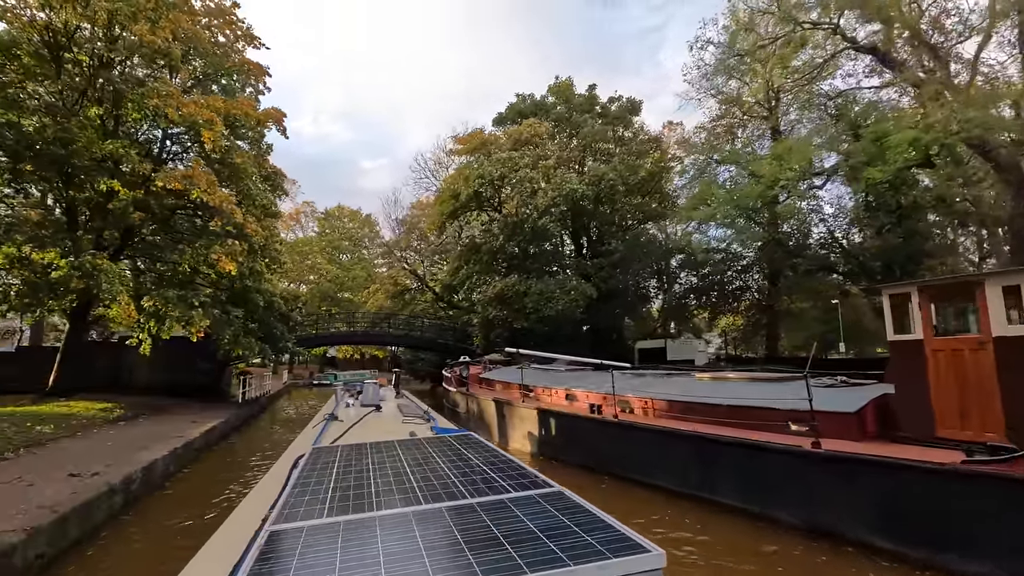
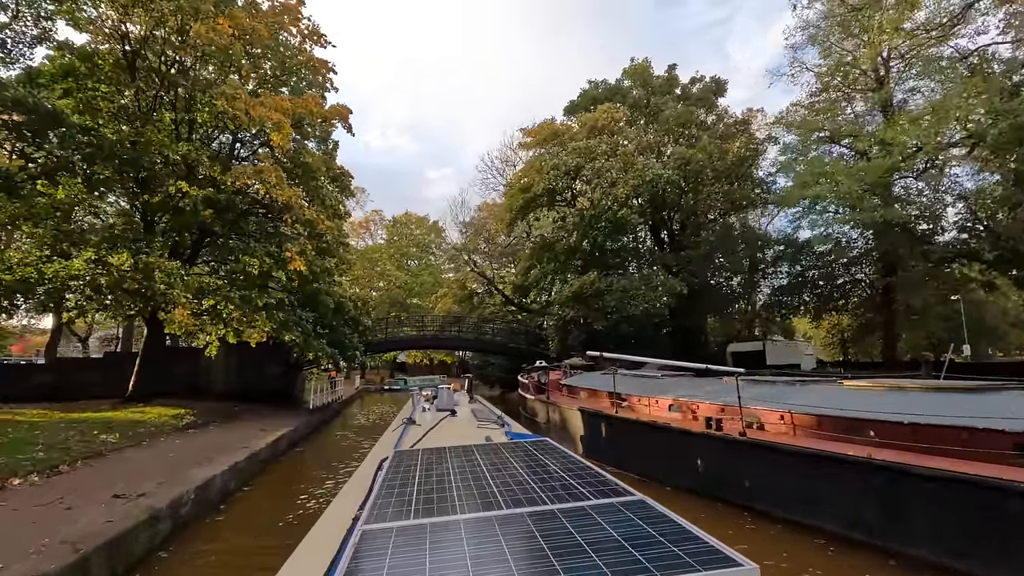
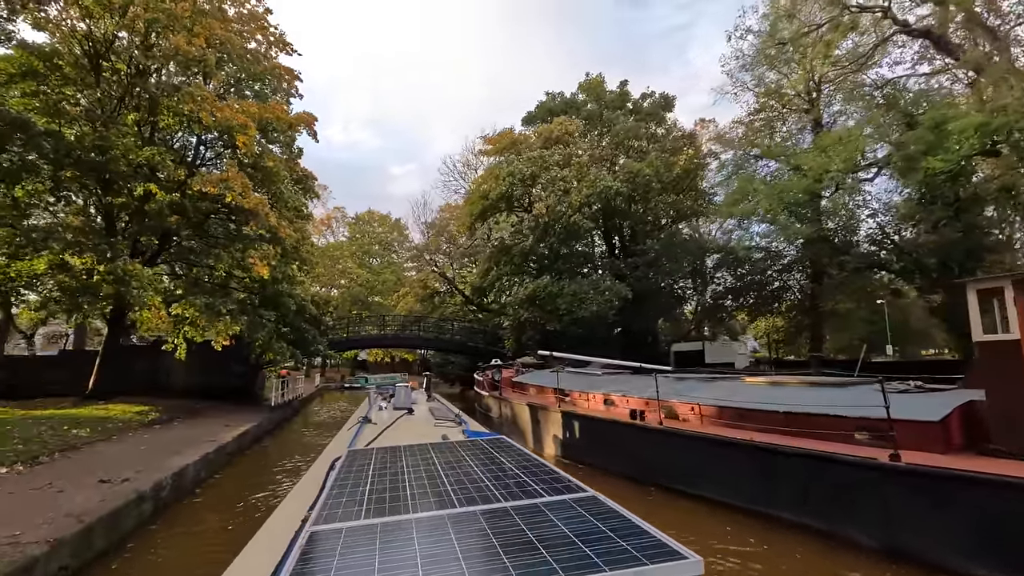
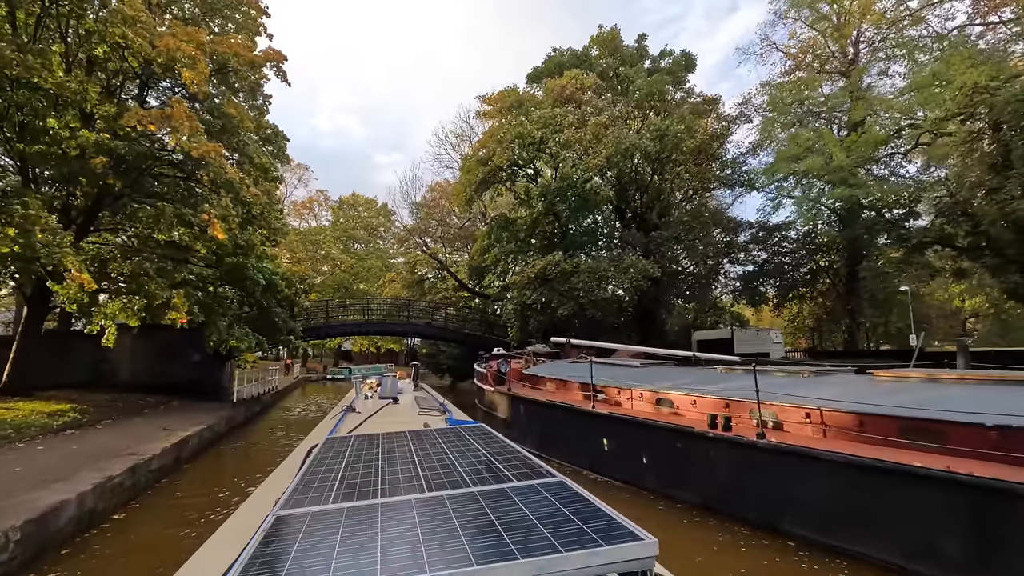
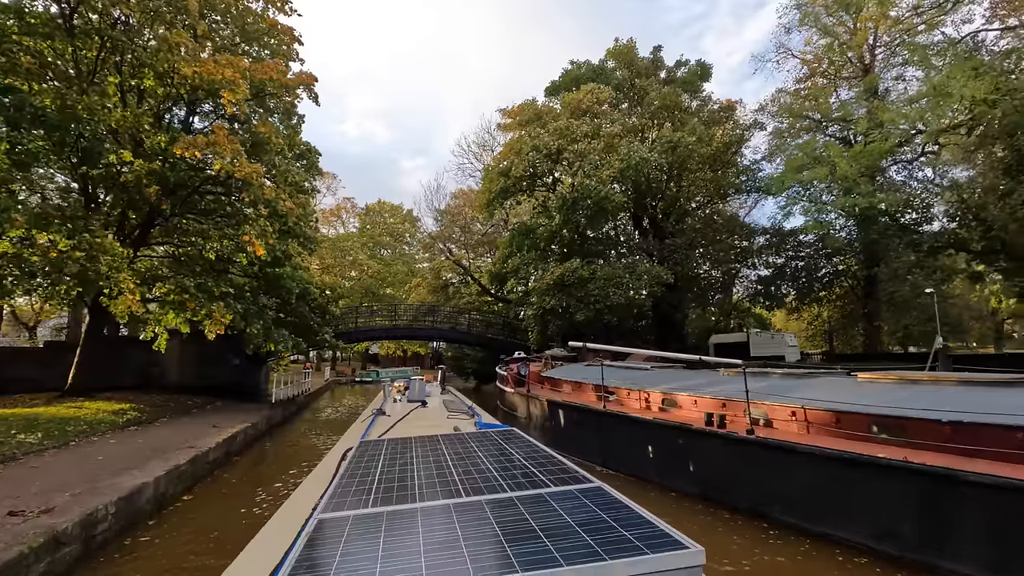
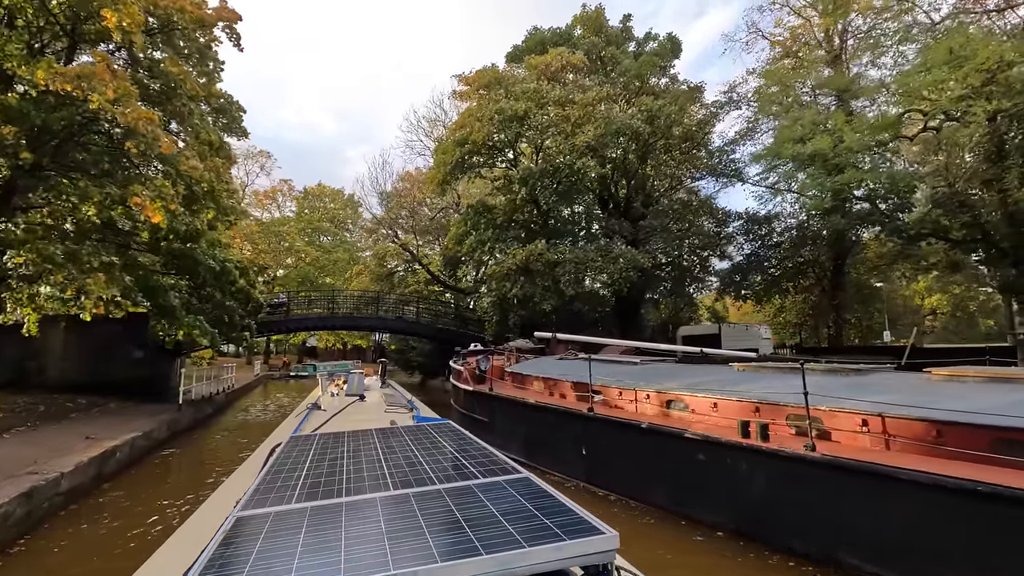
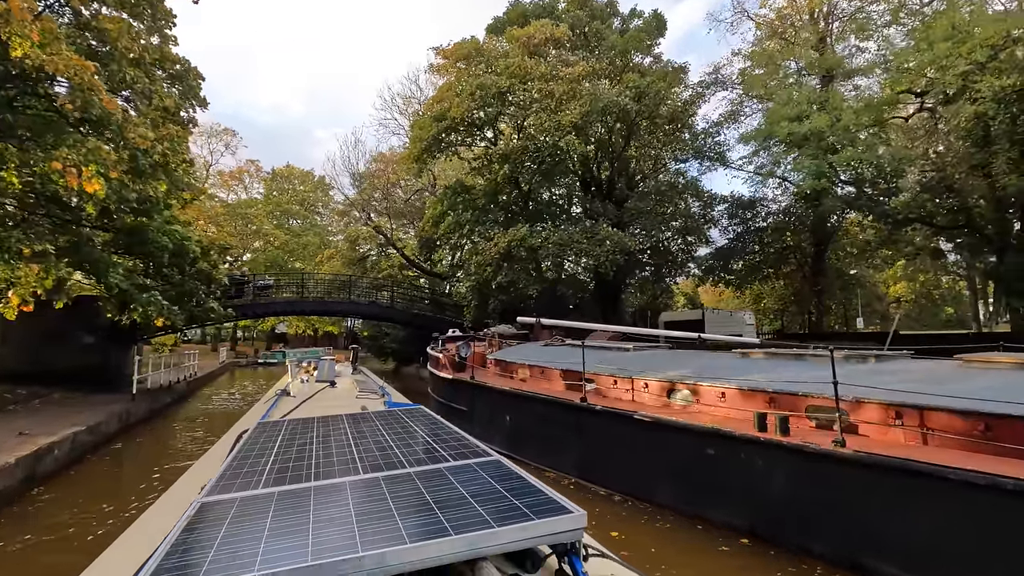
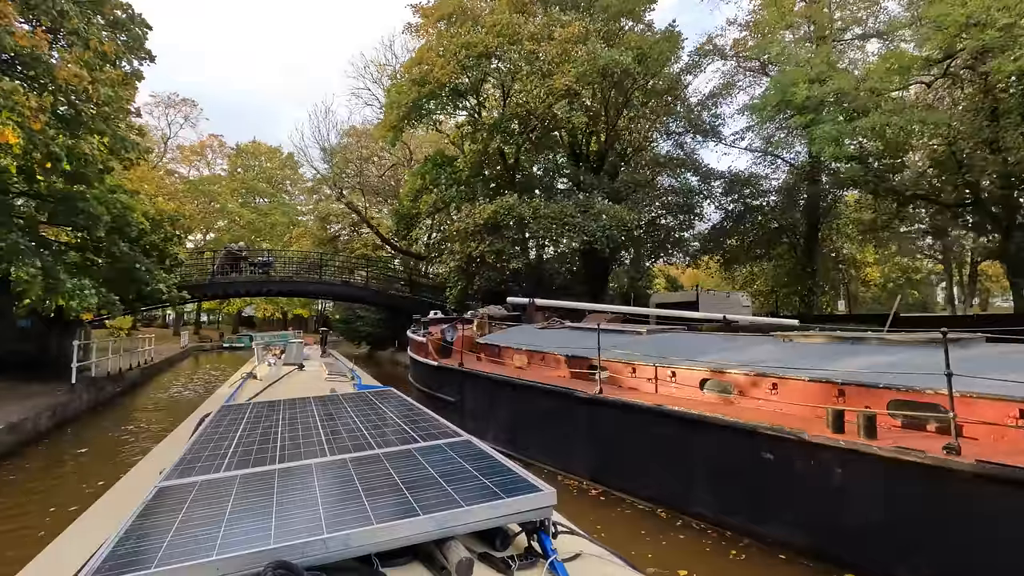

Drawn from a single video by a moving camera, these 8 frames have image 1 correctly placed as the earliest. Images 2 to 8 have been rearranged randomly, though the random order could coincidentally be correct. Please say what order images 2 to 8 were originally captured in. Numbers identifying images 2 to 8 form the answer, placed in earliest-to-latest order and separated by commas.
3, 2, 5, 4, 6, 7, 8
